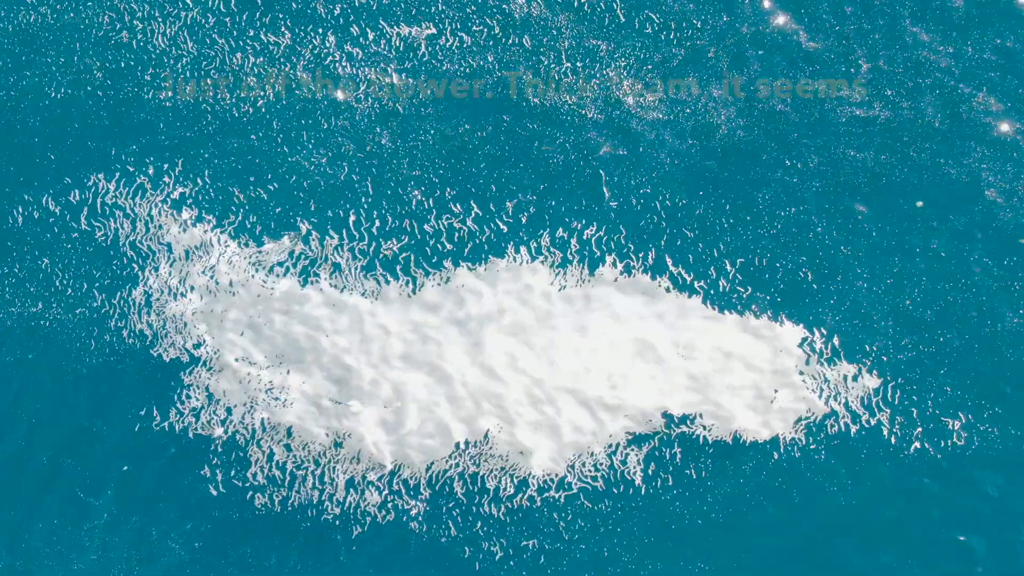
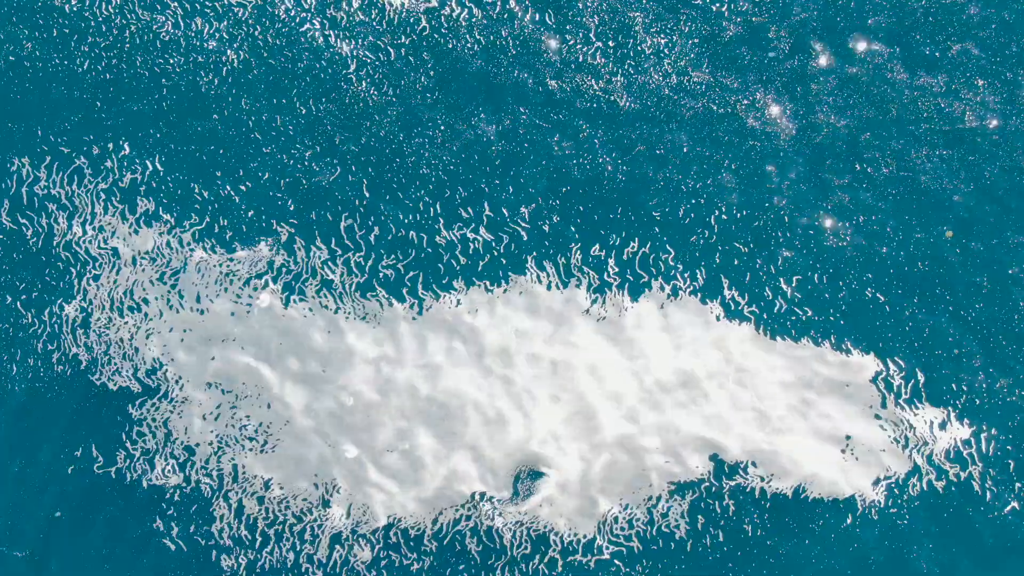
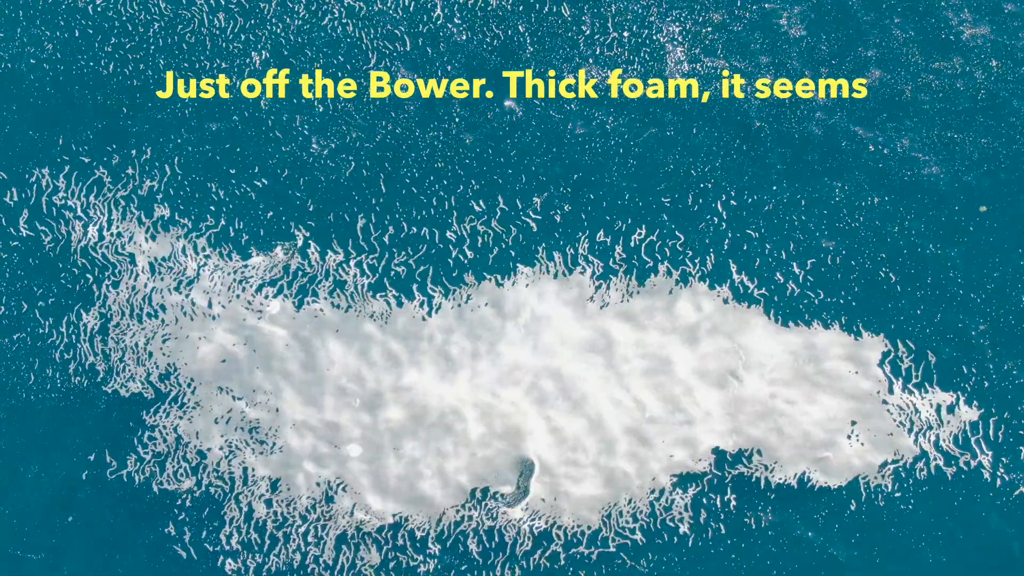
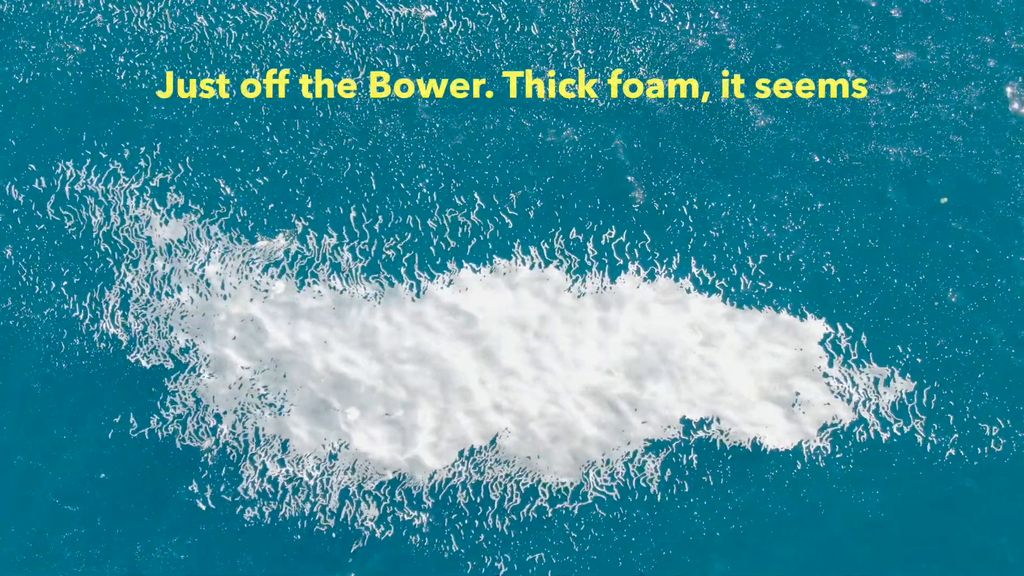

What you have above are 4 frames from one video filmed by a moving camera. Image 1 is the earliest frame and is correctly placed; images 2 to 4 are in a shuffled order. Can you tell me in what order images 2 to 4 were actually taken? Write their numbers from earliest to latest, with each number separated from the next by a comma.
4, 3, 2
